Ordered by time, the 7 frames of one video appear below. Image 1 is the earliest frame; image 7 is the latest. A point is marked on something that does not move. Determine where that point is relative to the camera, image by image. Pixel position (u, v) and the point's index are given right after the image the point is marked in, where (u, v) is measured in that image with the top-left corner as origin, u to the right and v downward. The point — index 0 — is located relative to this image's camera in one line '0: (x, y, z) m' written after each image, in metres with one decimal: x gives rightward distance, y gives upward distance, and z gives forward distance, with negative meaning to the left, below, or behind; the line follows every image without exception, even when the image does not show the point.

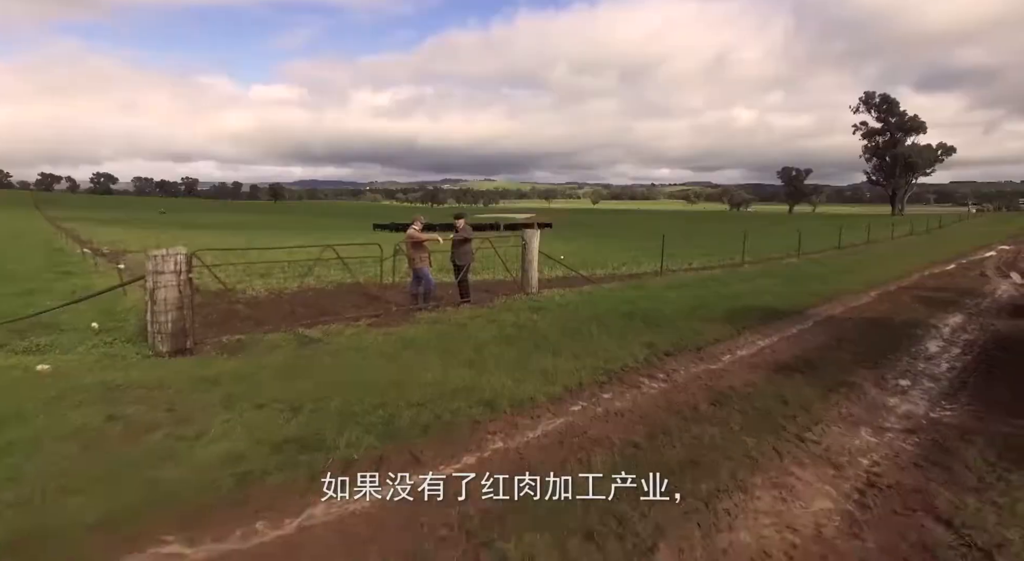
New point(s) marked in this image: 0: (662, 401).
0: (+1.5, -1.2, +5.5) m
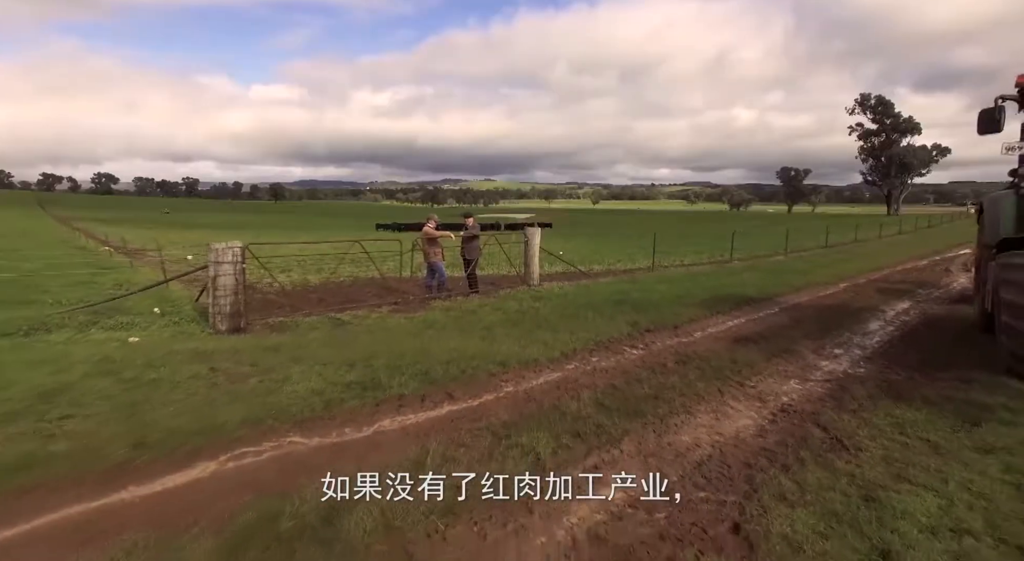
0: (+1.6, -1.0, +6.9) m
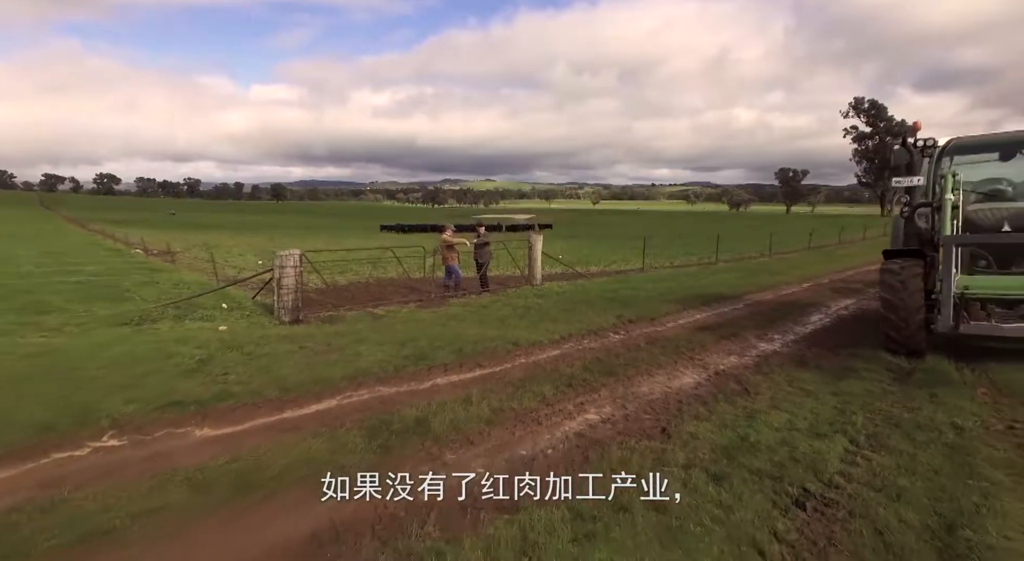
0: (+1.8, -1.0, +9.0) m
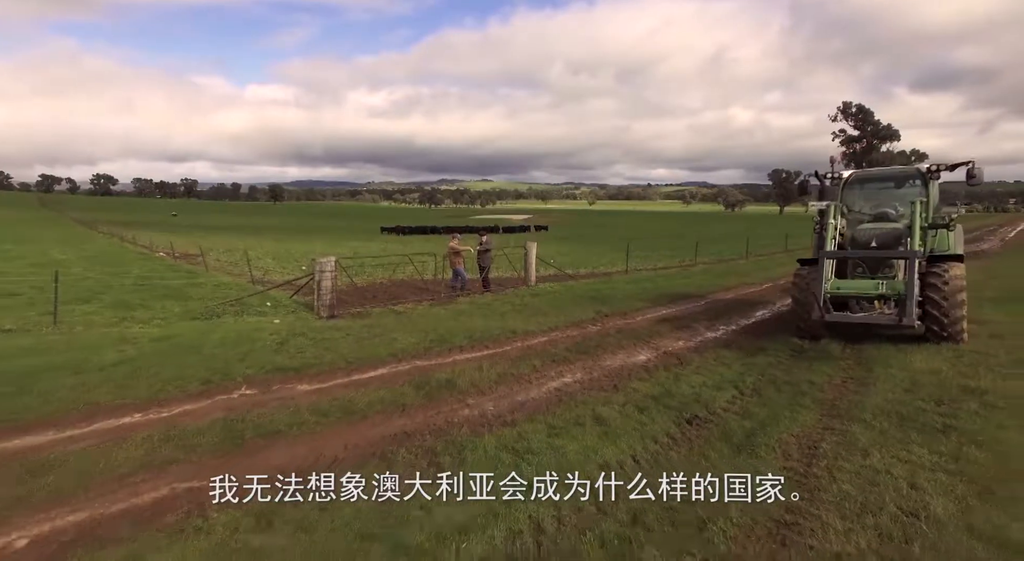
0: (+1.8, -1.1, +11.5) m
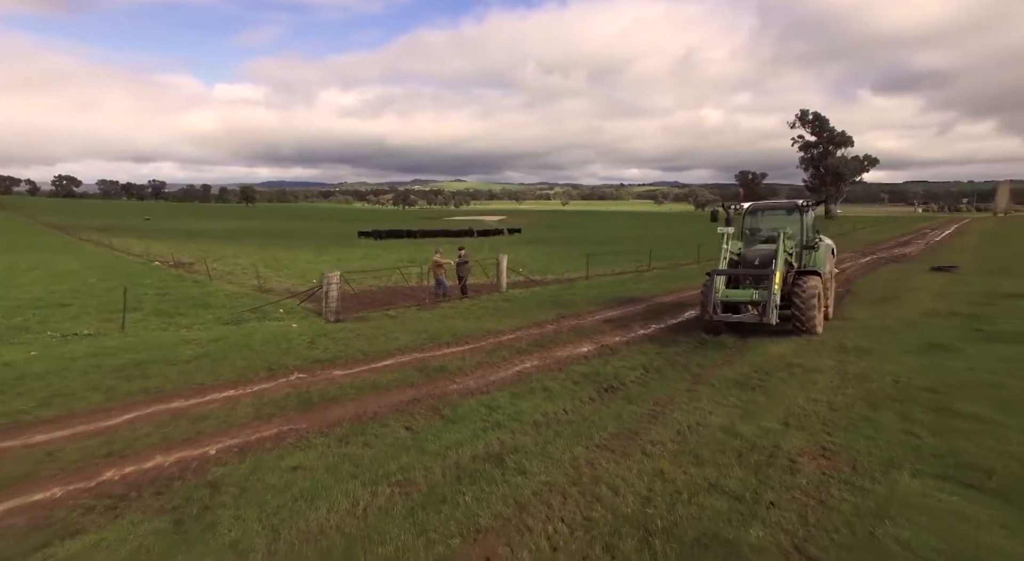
0: (+1.1, -1.3, +14.5) m
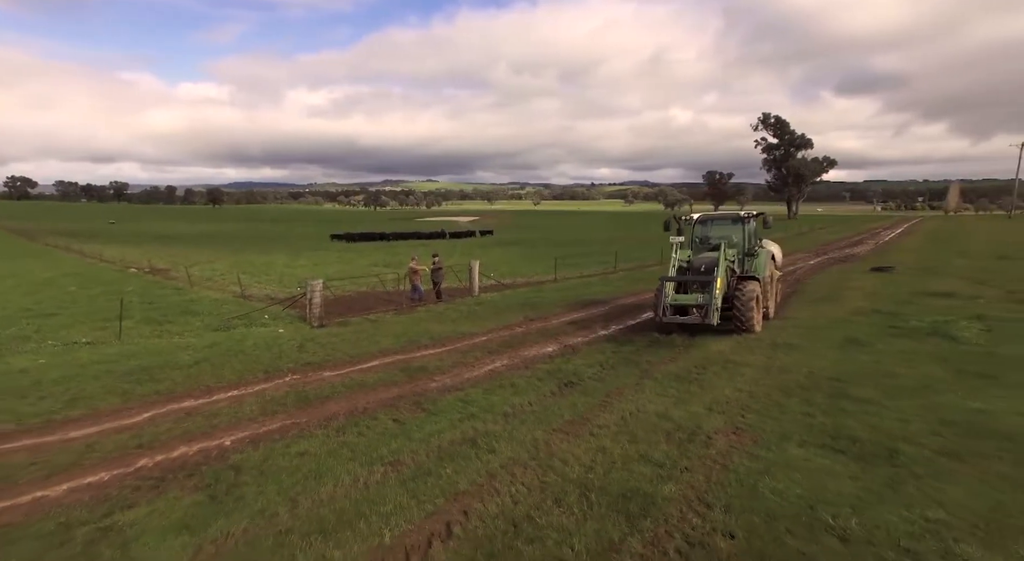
0: (+0.3, -1.5, +15.9) m
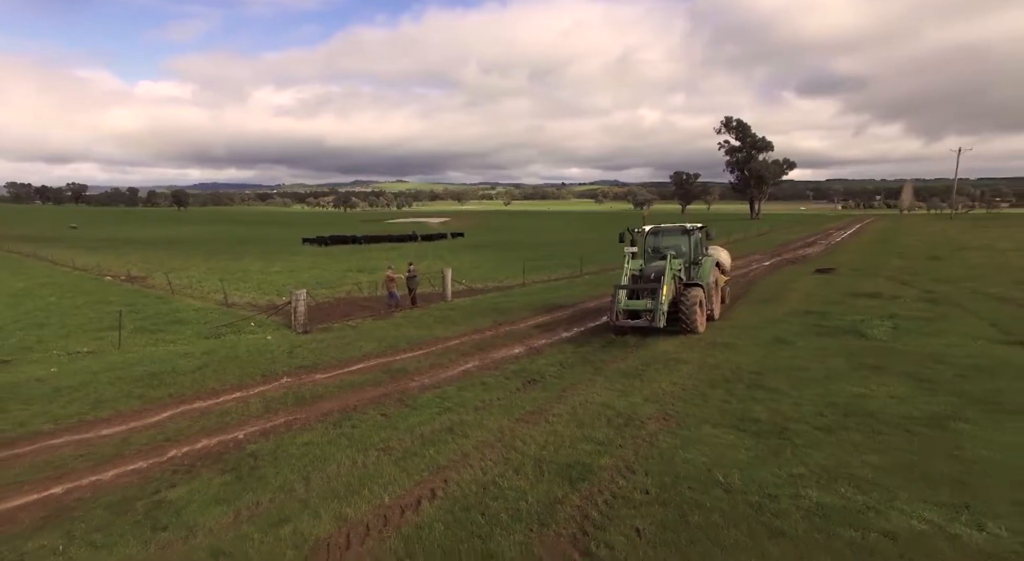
0: (-0.7, -1.8, +17.5) m
